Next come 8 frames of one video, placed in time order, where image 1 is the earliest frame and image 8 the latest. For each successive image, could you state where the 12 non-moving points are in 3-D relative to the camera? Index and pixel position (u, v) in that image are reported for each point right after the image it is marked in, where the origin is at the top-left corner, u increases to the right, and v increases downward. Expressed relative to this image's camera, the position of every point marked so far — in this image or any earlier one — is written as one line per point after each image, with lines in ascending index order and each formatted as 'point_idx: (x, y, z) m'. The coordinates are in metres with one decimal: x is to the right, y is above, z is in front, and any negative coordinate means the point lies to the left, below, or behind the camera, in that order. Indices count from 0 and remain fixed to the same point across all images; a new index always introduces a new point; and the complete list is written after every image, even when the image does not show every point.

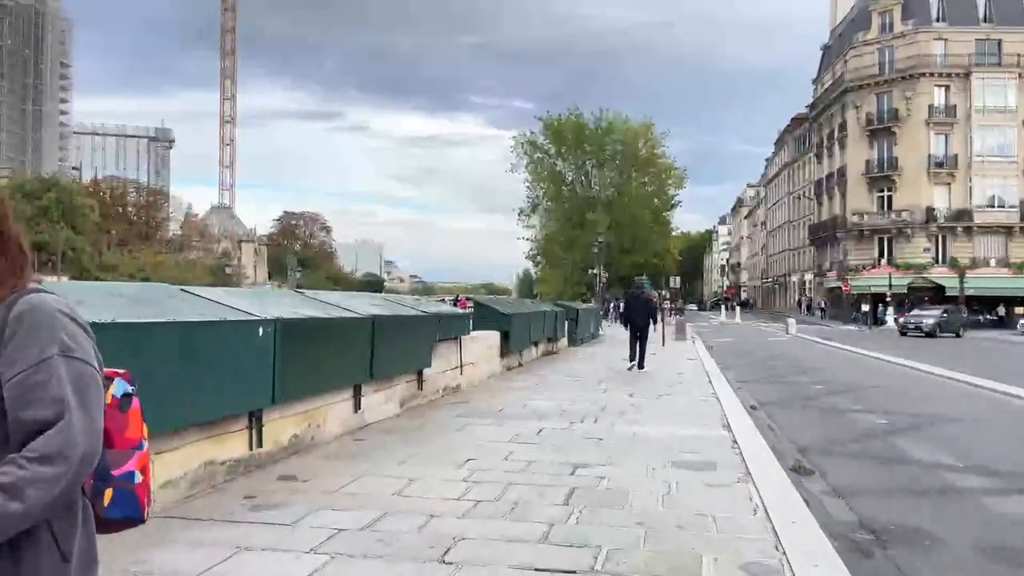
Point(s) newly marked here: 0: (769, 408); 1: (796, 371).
0: (+3.9, -1.8, +13.1) m
1: (+6.1, -1.8, +18.6) m
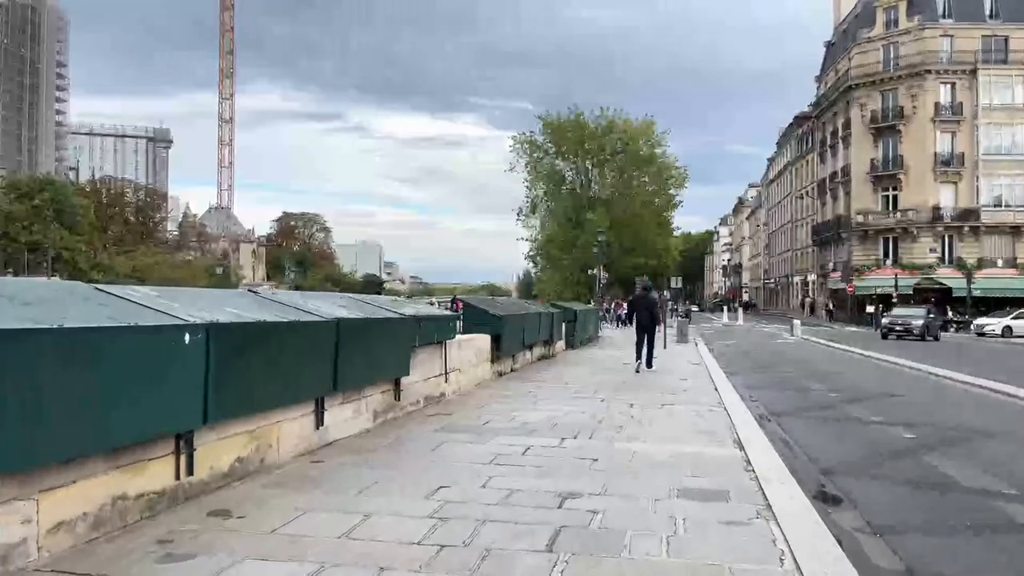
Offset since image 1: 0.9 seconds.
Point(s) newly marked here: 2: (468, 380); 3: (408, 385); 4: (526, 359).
0: (+3.7, -1.8, +12.0) m
1: (+5.9, -1.8, +17.5) m
2: (-0.7, -1.5, +13.7) m
3: (-1.3, -1.2, +10.7) m
4: (+0.3, -1.6, +19.0) m
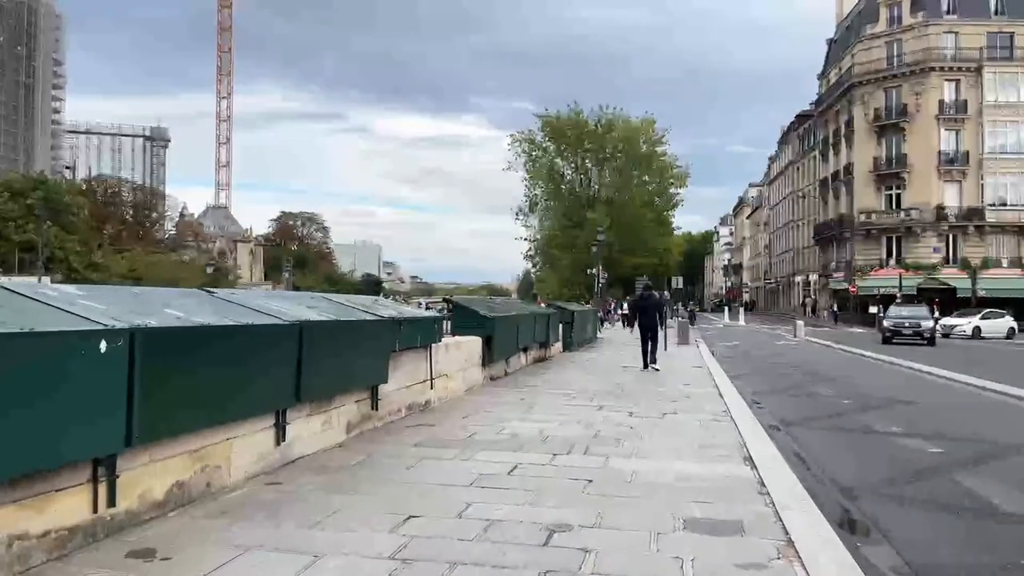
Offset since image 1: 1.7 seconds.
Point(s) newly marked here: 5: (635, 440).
0: (+3.6, -1.8, +11.1) m
1: (+5.8, -1.8, +16.6) m
2: (-0.8, -1.5, +12.8) m
3: (-1.4, -1.2, +9.8) m
4: (+0.2, -1.6, +18.1) m
5: (+1.3, -1.6, +9.0) m
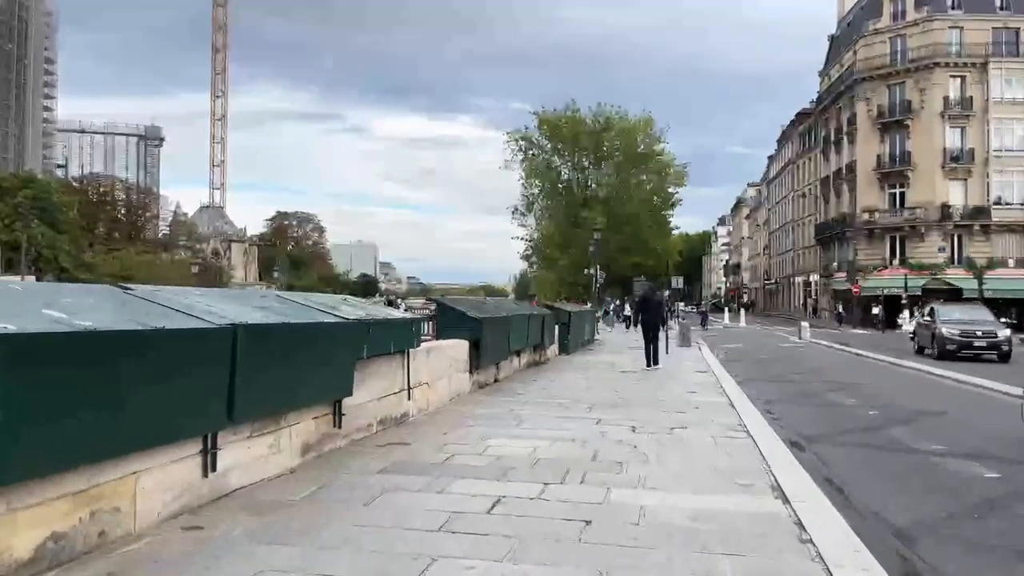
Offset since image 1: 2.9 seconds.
0: (+3.5, -1.8, +9.8) m
1: (+5.6, -1.8, +15.3) m
2: (-1.0, -1.4, +11.5) m
3: (-1.6, -1.2, +8.5) m
4: (0.0, -1.5, +16.8) m
5: (+1.1, -1.5, +7.6) m
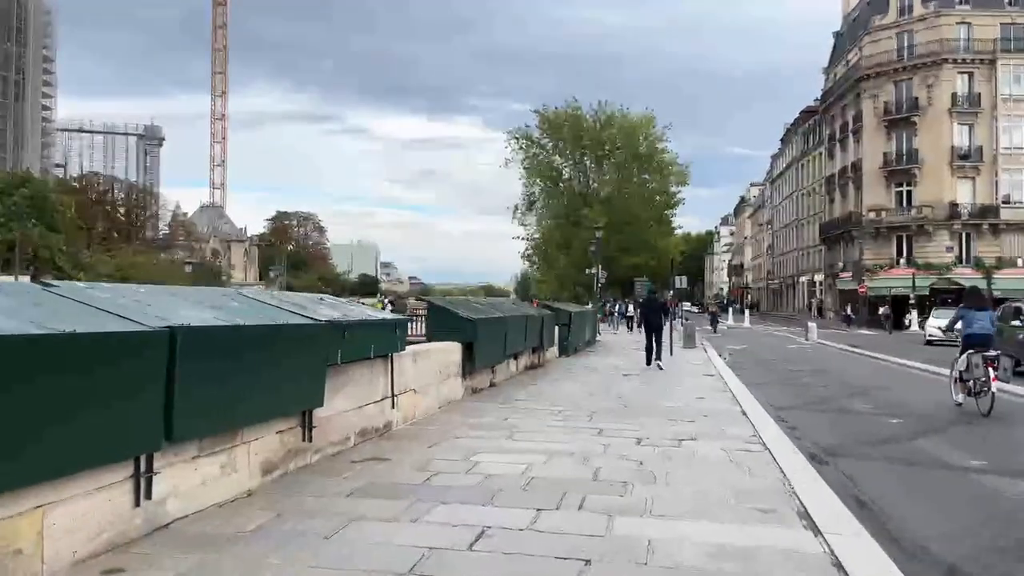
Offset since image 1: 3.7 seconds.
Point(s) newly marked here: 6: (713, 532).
0: (+3.4, -1.8, +8.9) m
1: (+5.5, -1.8, +14.4) m
2: (-1.0, -1.4, +10.6) m
3: (-1.6, -1.2, +7.6) m
4: (-0.1, -1.5, +15.9) m
5: (+1.1, -1.5, +6.8) m
6: (+1.3, -1.5, +5.4) m
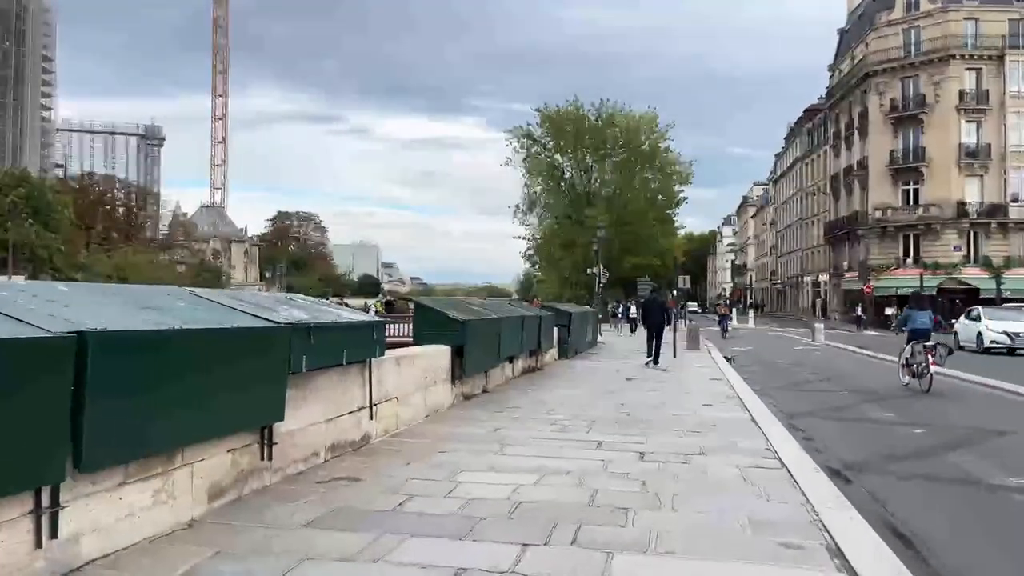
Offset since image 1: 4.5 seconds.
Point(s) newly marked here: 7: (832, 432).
0: (+3.3, -1.8, +8.1) m
1: (+5.5, -1.7, +13.6) m
2: (-1.1, -1.4, +9.8) m
3: (-1.7, -1.1, +6.8) m
4: (-0.1, -1.5, +15.0) m
5: (+0.9, -1.5, +5.9) m
6: (+1.2, -1.5, +4.6) m
7: (+3.9, -1.8, +10.8) m
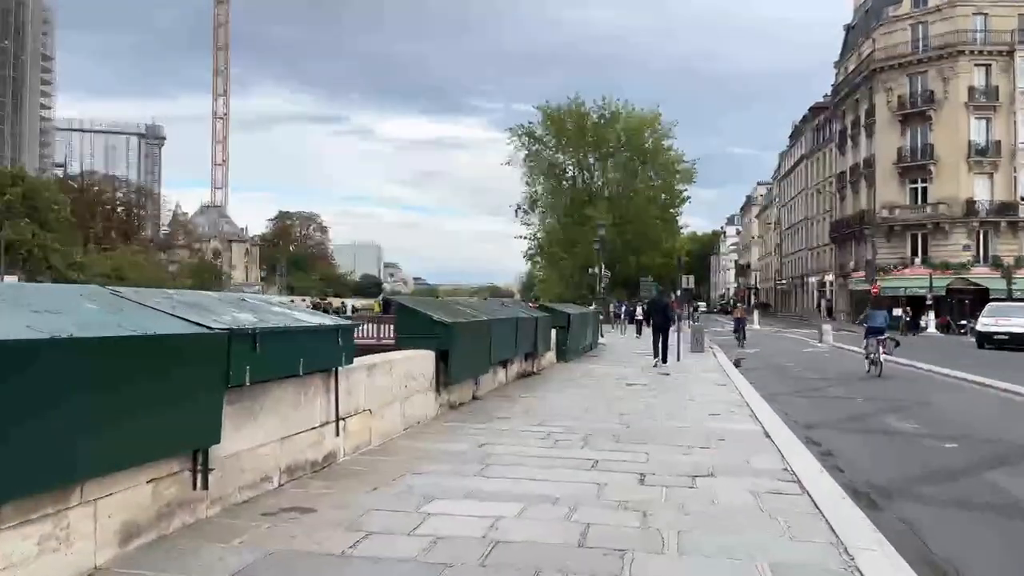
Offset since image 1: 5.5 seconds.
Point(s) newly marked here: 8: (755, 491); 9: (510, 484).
0: (+3.2, -1.8, +7.1) m
1: (+5.3, -1.7, +12.6) m
2: (-1.3, -1.4, +8.8) m
3: (-1.9, -1.1, +5.8) m
4: (-0.3, -1.5, +14.1) m
5: (+0.8, -1.5, +4.9) m
6: (+1.0, -1.5, +3.6) m
7: (+3.8, -1.8, +9.8) m
8: (+1.9, -1.6, +6.8) m
9: (0.0, -1.5, +6.9) m
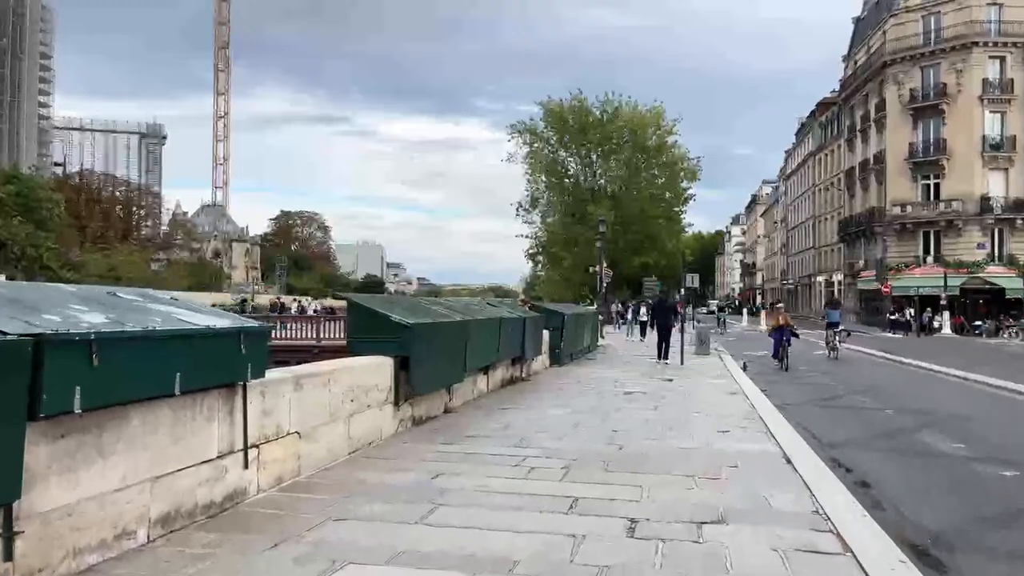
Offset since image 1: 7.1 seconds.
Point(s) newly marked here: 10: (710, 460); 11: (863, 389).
0: (+2.9, -1.7, +5.5) m
1: (+5.1, -1.7, +10.9) m
2: (-1.6, -1.4, +7.2) m
3: (-2.2, -1.1, +4.2) m
4: (-0.5, -1.5, +12.5) m
5: (+0.5, -1.5, +3.3) m
6: (+0.7, -1.4, +2.0) m
7: (+3.5, -1.7, +8.1) m
8: (+1.6, -1.5, +5.1) m
9: (-0.3, -1.5, +5.3) m
10: (+1.8, -1.6, +8.0) m
11: (+6.2, -1.8, +15.4) m
